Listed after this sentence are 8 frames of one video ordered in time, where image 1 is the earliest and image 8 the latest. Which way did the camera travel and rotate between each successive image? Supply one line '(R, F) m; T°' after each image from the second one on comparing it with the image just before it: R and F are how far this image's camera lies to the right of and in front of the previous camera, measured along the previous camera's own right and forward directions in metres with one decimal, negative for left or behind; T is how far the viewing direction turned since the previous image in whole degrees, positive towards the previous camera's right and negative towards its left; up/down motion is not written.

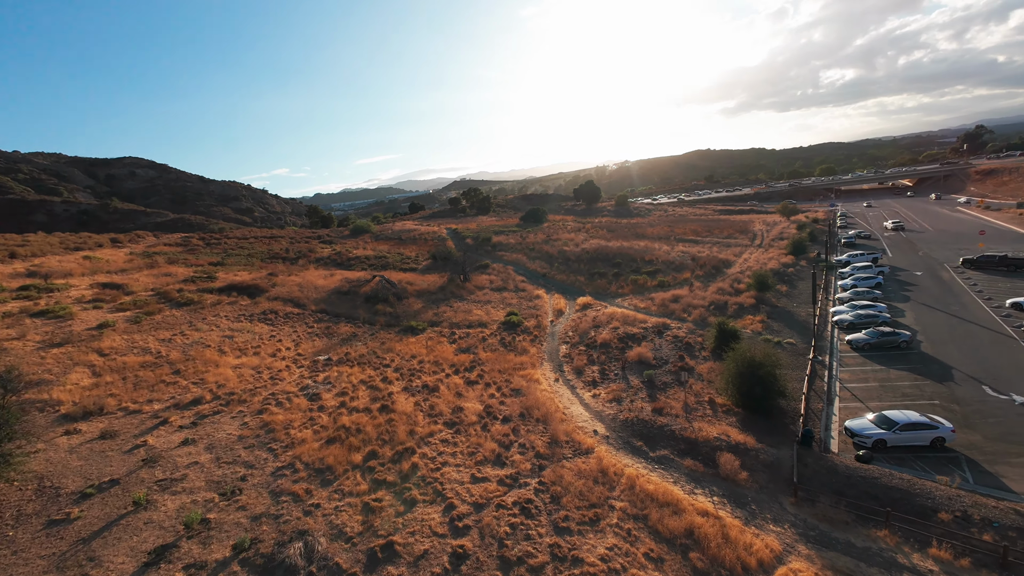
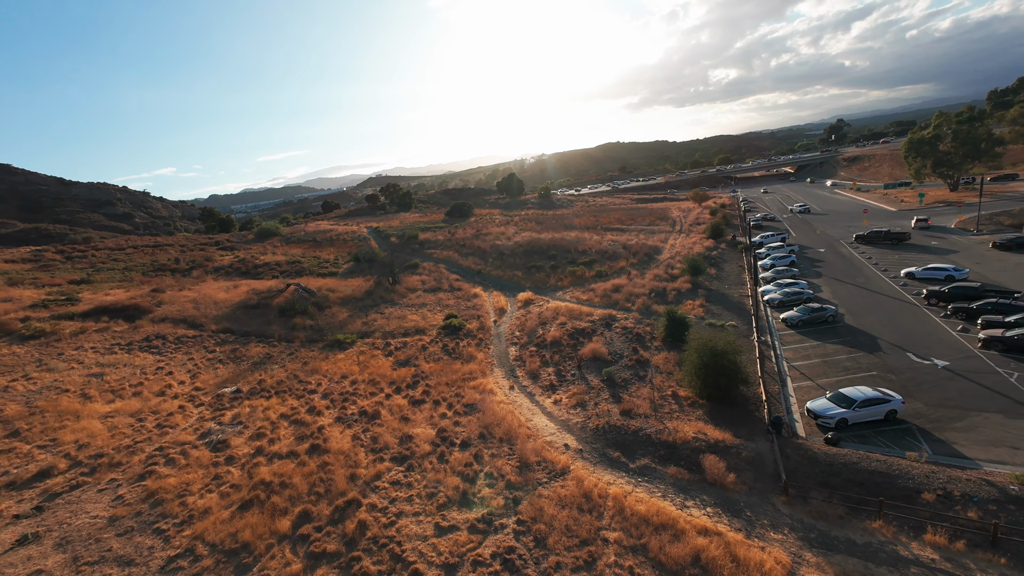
(-0.8, +2.4) m; +10°
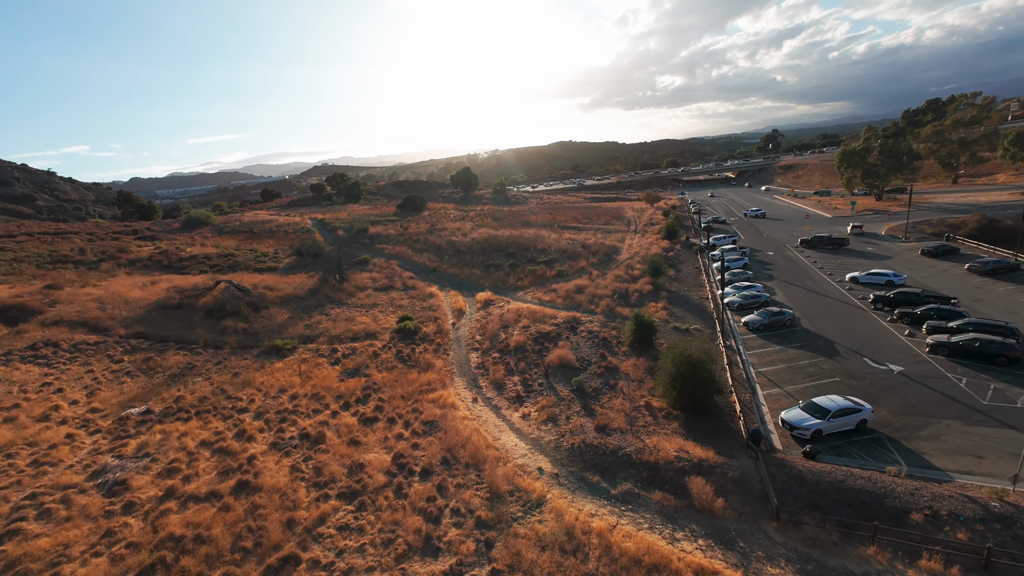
(-0.6, +1.8) m; +6°
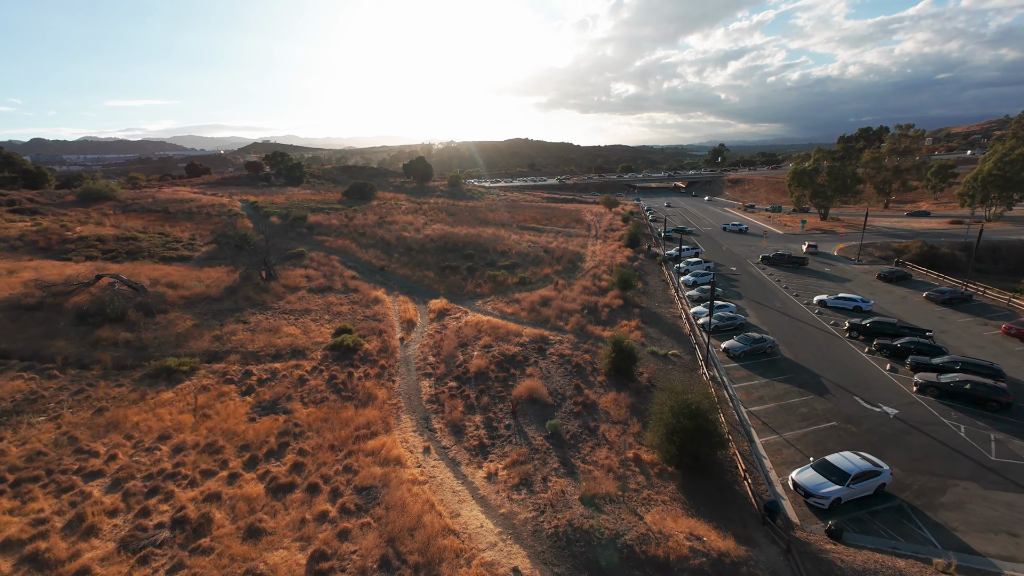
(-0.7, +3.8) m; +7°
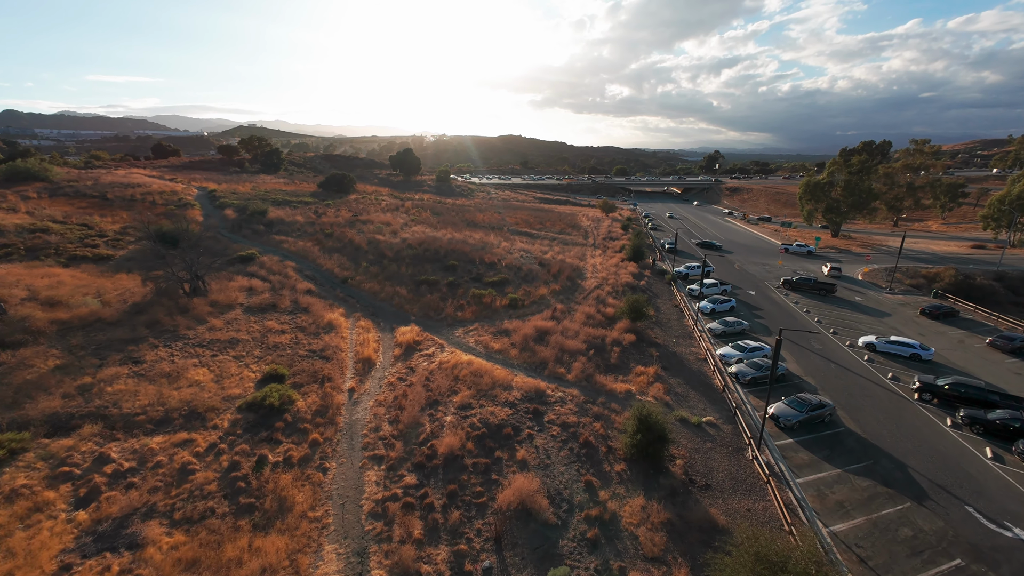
(-0.2, +6.1) m; +2°
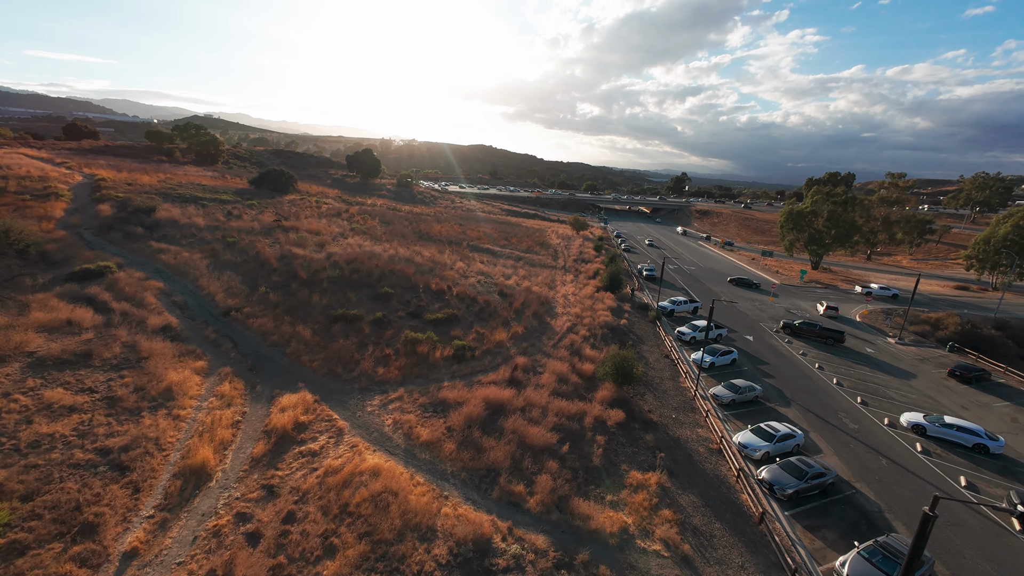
(+0.9, +7.8) m; +5°
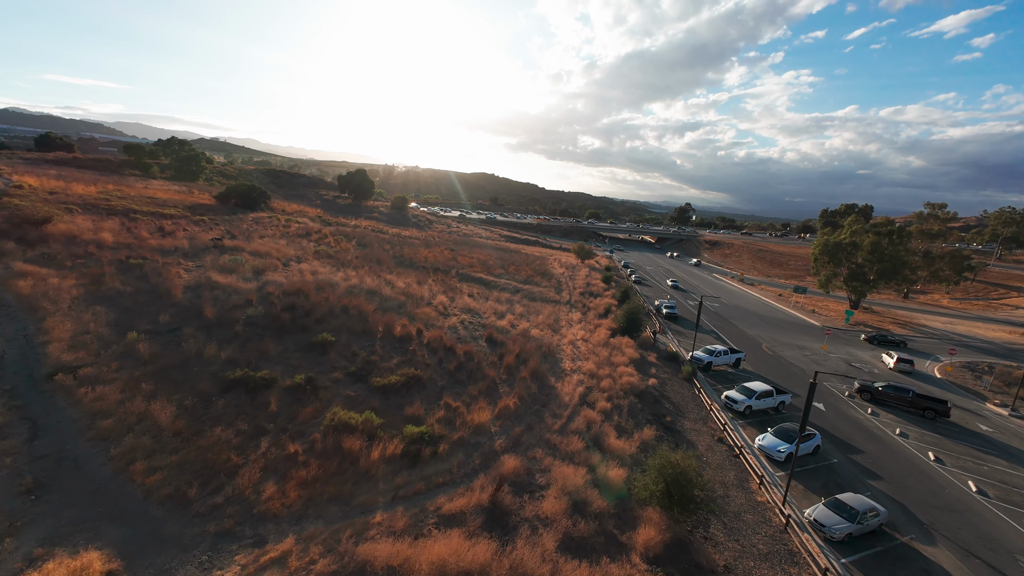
(+0.4, +8.1) m; 0°
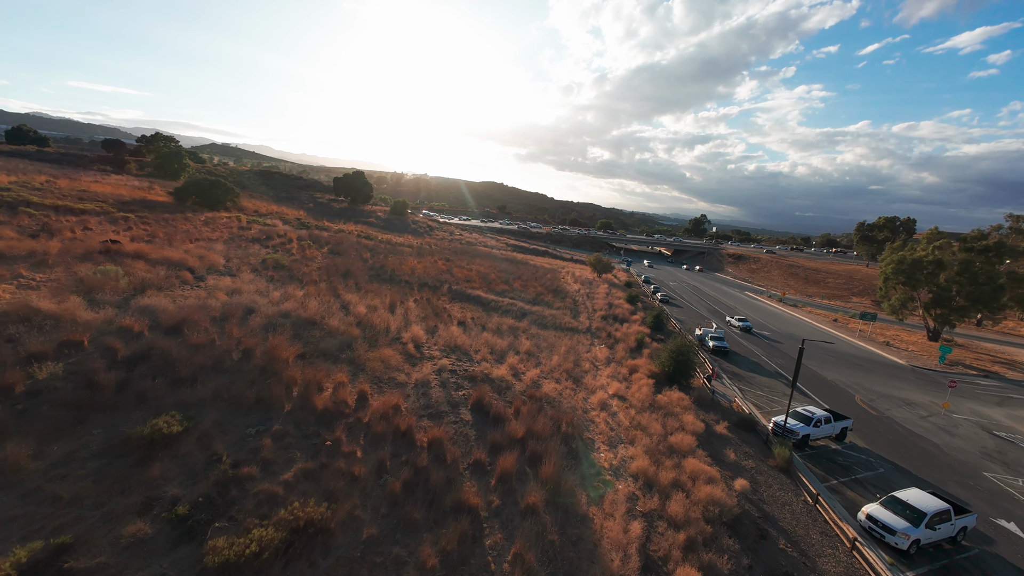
(+0.1, +9.4) m; -1°
